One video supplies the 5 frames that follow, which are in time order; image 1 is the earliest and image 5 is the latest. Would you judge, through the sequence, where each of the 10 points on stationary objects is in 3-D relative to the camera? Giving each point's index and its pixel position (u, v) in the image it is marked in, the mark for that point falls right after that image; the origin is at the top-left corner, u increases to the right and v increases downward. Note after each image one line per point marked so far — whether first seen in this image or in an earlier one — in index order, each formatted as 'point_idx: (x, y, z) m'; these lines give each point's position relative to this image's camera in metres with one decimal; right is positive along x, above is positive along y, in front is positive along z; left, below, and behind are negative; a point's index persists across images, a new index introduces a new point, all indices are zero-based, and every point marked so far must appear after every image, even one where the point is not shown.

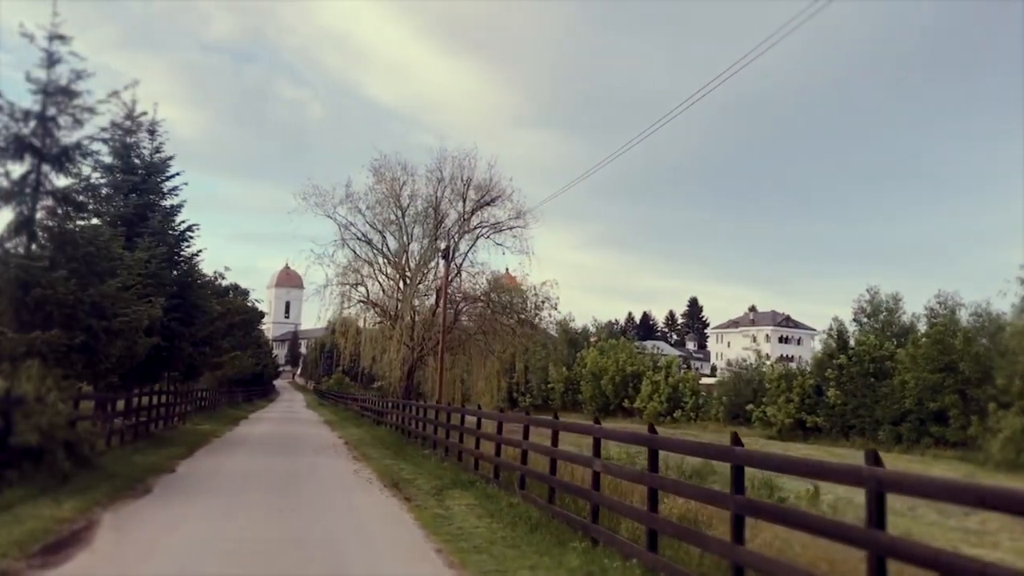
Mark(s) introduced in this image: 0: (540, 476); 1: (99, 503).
0: (+0.3, -2.0, +10.7) m
1: (-4.2, -2.2, +10.4) m
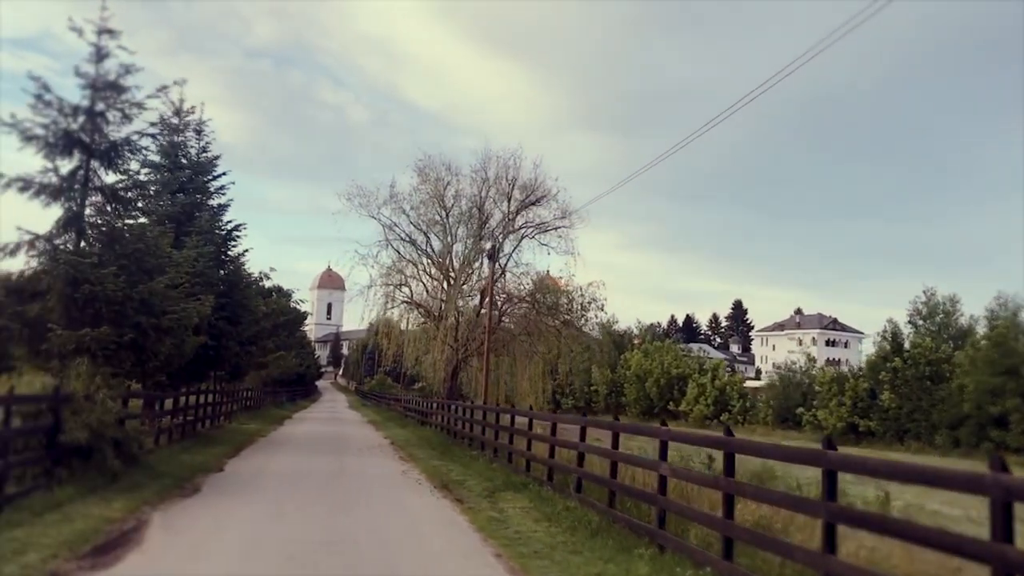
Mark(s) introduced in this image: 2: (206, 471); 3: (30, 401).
0: (+0.9, -1.9, +10.3) m
1: (-3.7, -2.2, +10.2) m
2: (-4.3, -2.6, +14.3) m
3: (-4.4, -1.0, +9.4) m
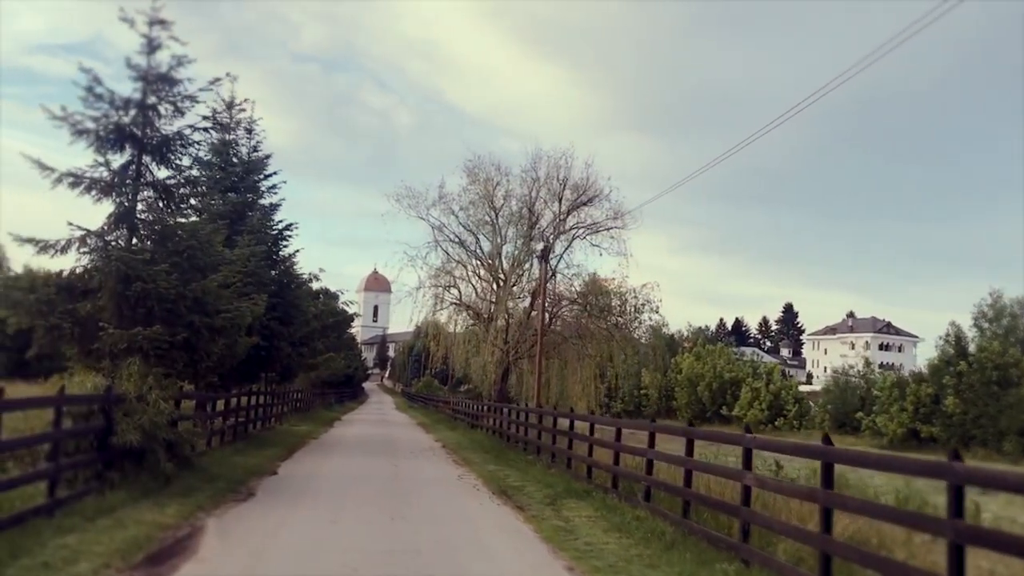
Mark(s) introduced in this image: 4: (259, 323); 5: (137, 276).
0: (+1.5, -1.9, +9.7) m
1: (-3.0, -2.1, +9.8) m
2: (-3.5, -2.6, +14.0) m
3: (-3.8, -1.0, +9.0) m
4: (-4.7, -0.6, +18.8) m
5: (-4.2, +0.1, +11.5) m
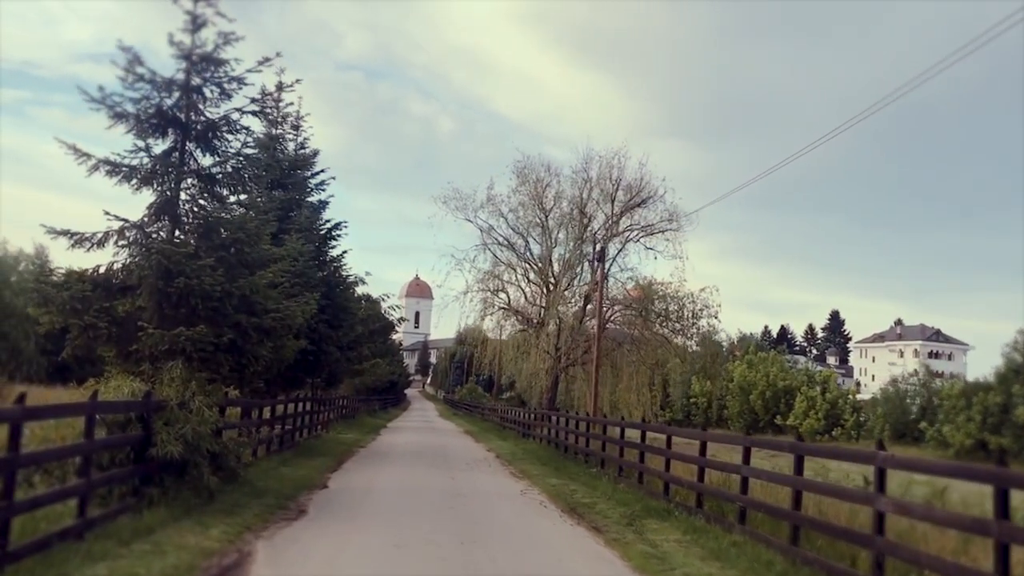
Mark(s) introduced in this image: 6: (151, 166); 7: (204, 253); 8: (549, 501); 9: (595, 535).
0: (+2.2, -1.9, +8.6) m
1: (-2.3, -2.1, +8.9) m
2: (-2.6, -2.6, +13.0) m
3: (-3.2, -1.0, +8.1) m
4: (-3.6, -0.7, +17.9) m
5: (-3.5, +0.2, +10.6) m
6: (-3.9, +1.3, +10.9) m
7: (-3.3, +0.4, +10.9) m
8: (+0.5, -2.7, +12.9) m
9: (+0.8, -2.5, +10.1) m
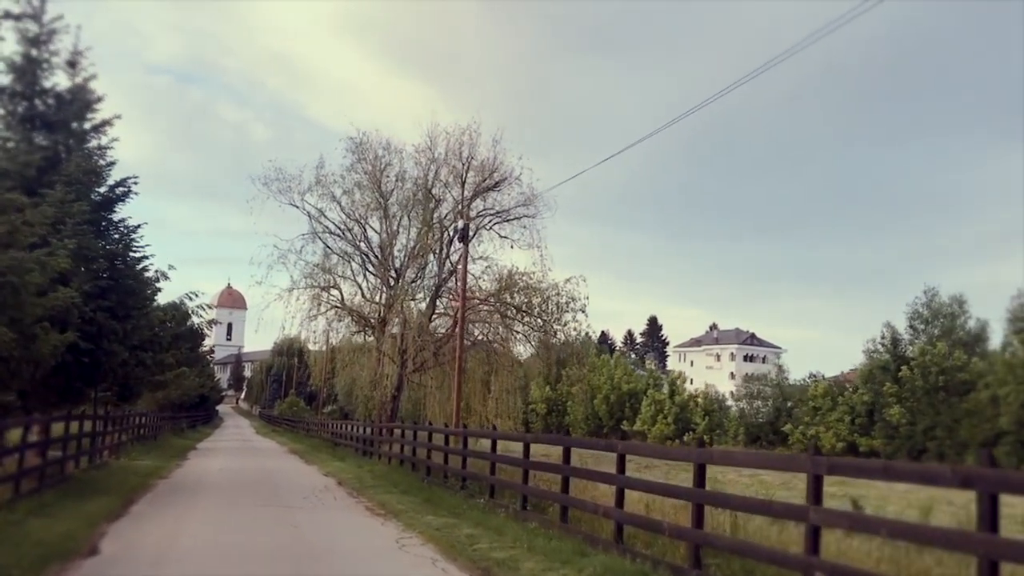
0: (+1.9, -1.4, +4.7) m
1: (-2.6, -1.7, +4.2) m
2: (-3.6, -2.2, +8.3) m
3: (-3.3, -0.5, +3.3) m
4: (-5.5, -0.3, +12.9) m
5: (-4.0, +0.6, +5.7) m
6: (-4.6, +1.7, +6.0) m
7: (-4.0, +0.8, +6.1) m
8: (-0.6, -2.3, +8.7) m
9: (+0.3, -2.0, +6.0) m
